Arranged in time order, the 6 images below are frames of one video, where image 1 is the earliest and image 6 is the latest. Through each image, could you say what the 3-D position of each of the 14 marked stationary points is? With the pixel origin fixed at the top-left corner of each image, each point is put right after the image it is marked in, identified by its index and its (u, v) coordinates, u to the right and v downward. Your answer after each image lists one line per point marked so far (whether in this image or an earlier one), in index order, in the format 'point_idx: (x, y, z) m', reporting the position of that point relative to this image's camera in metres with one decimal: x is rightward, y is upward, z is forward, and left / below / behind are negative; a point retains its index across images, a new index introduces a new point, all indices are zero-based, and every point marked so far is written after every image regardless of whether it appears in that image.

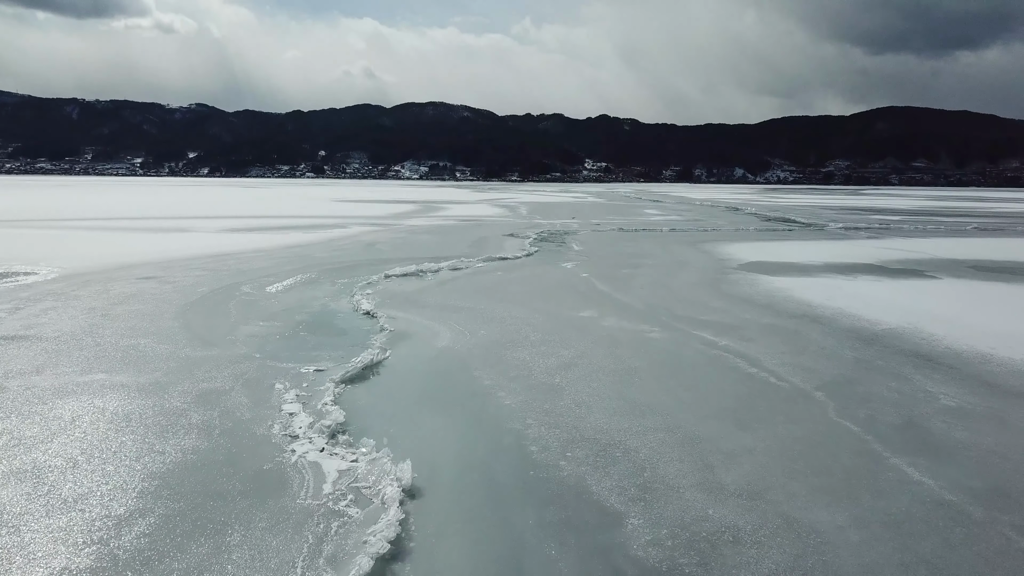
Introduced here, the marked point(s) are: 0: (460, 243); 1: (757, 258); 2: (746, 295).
0: (-1.3, +1.1, +19.2) m
1: (+5.1, +0.6, +16.4) m
2: (+3.1, -0.1, +10.6) m
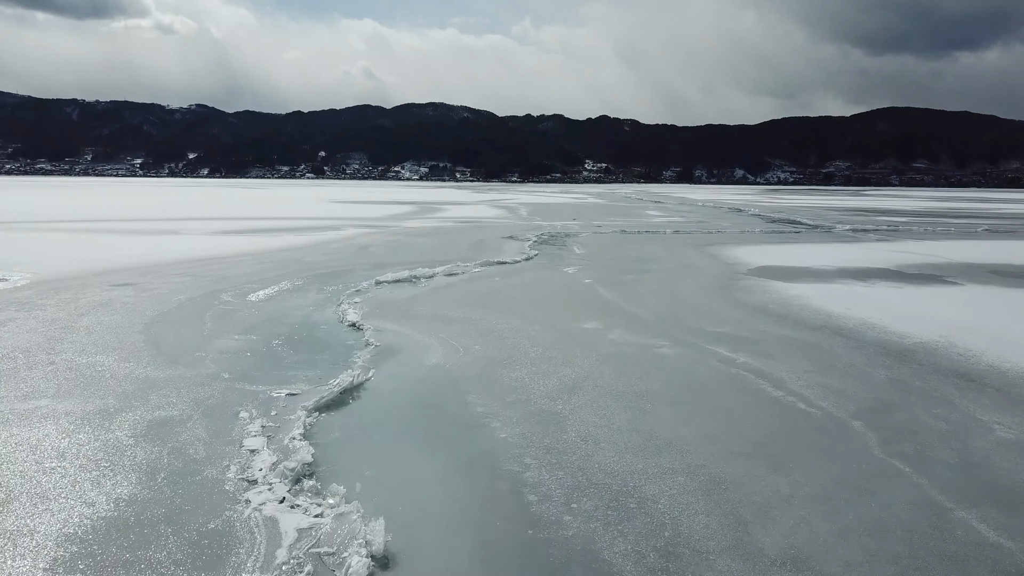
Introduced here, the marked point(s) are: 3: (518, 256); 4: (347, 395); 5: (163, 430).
0: (-1.3, +1.0, +18.5) m
1: (+5.1, +0.5, +15.7) m
2: (+3.1, -0.2, +9.9) m
3: (+0.1, +0.7, +16.2) m
4: (-1.2, -0.8, +5.7) m
5: (-2.1, -0.9, +4.8) m
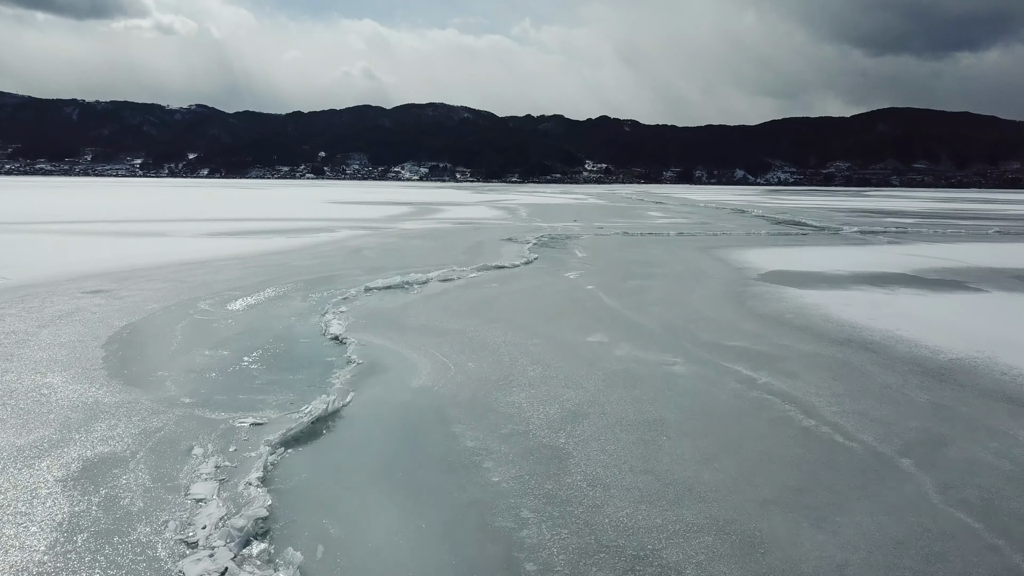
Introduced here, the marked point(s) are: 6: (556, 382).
0: (-1.3, +0.9, +17.9) m
1: (+5.0, +0.4, +15.1) m
2: (+3.1, -0.3, +9.2) m
3: (+0.1, +0.6, +15.5) m
4: (-1.2, -0.9, +5.0) m
5: (-2.2, -1.0, +4.1) m
6: (+0.3, -0.7, +6.0) m
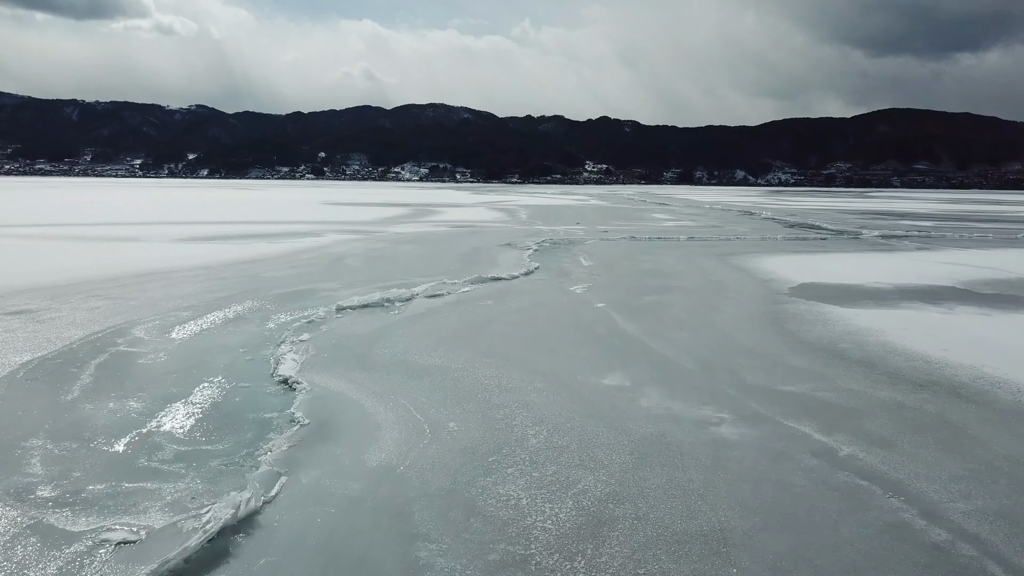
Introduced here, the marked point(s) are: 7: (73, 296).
0: (-1.3, +0.7, +16.3) m
1: (+5.0, +0.2, +13.5) m
2: (+3.1, -0.5, +7.6) m
3: (+0.1, +0.3, +13.9) m
4: (-1.3, -1.1, +3.4) m
5: (-2.2, -1.2, +2.5) m
6: (+0.3, -0.9, +4.4) m
7: (-5.6, -0.1, +9.9) m
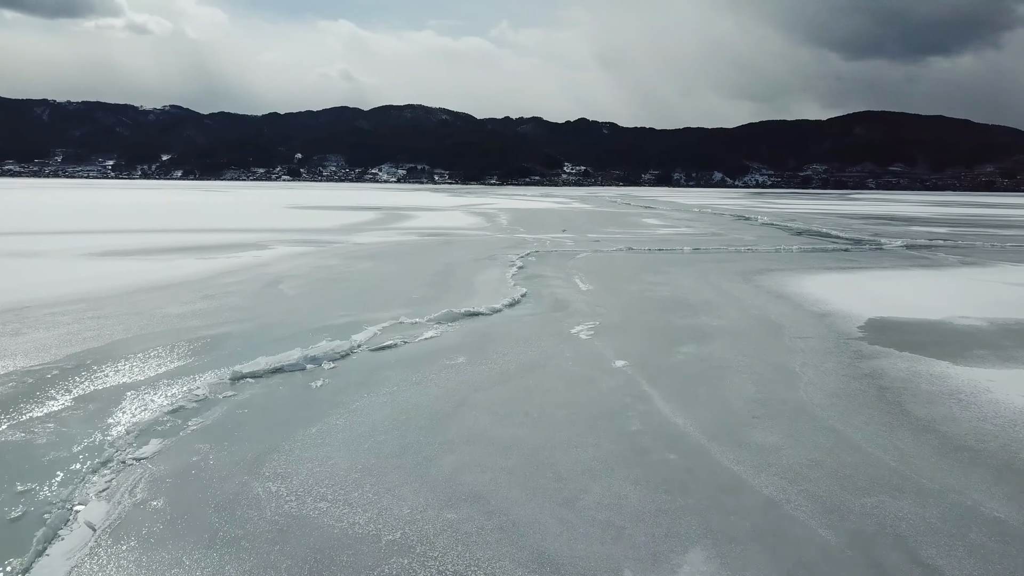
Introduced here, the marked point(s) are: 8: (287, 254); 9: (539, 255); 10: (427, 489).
0: (-1.7, +0.2, +13.2) m
1: (+4.8, -0.3, +10.6) m
2: (+3.0, -1.0, +4.7) m
3: (-0.2, -0.1, +10.9) m
4: (-1.2, -1.5, +0.4) m
5: (-2.2, -1.6, -0.5) m
6: (+0.3, -1.4, +1.4) m
7: (-5.7, -0.6, +6.8) m
8: (-4.7, +0.7, +16.4) m
9: (+0.6, +0.7, +17.5) m
10: (-0.4, -1.0, +4.1) m
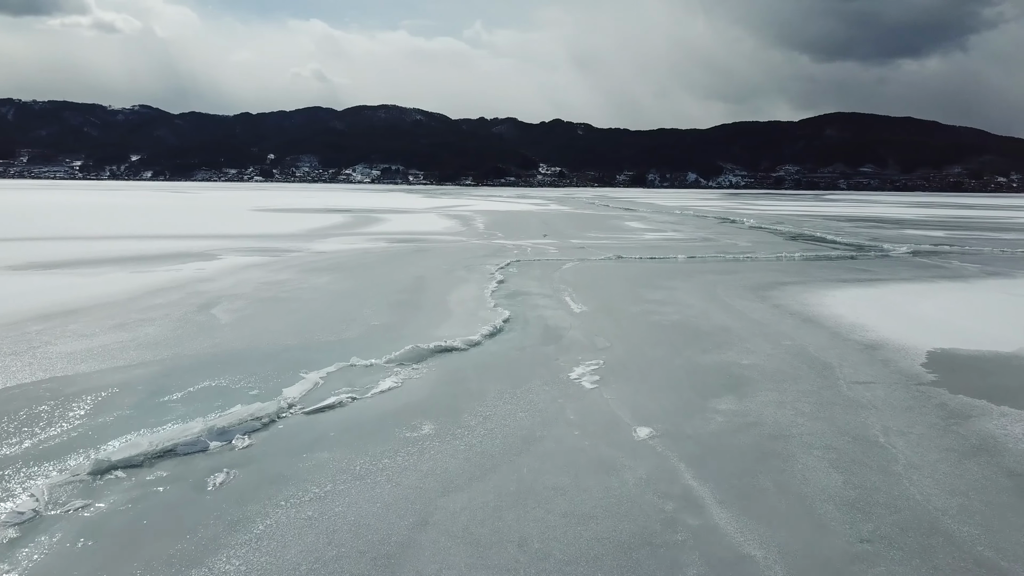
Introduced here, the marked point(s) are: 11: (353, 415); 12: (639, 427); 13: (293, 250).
0: (-2.0, -0.1, +11.3) m
1: (+4.5, -0.5, +8.9) m
2: (+2.9, -1.3, +2.9) m
3: (-0.4, -0.4, +9.1) m
4: (-1.1, -1.8, -1.6) m
5: (-2.0, -1.9, -2.5) m
6: (+0.4, -1.7, -0.5) m
7: (-5.8, -0.9, +4.7) m
8: (-5.1, +0.4, +14.4) m
9: (+0.2, +0.4, +15.7) m
10: (-0.5, -1.3, +2.2) m
11: (-1.1, -0.9, +5.4) m
12: (+0.9, -0.9, +5.2) m
13: (-5.0, +0.9, +17.8) m
